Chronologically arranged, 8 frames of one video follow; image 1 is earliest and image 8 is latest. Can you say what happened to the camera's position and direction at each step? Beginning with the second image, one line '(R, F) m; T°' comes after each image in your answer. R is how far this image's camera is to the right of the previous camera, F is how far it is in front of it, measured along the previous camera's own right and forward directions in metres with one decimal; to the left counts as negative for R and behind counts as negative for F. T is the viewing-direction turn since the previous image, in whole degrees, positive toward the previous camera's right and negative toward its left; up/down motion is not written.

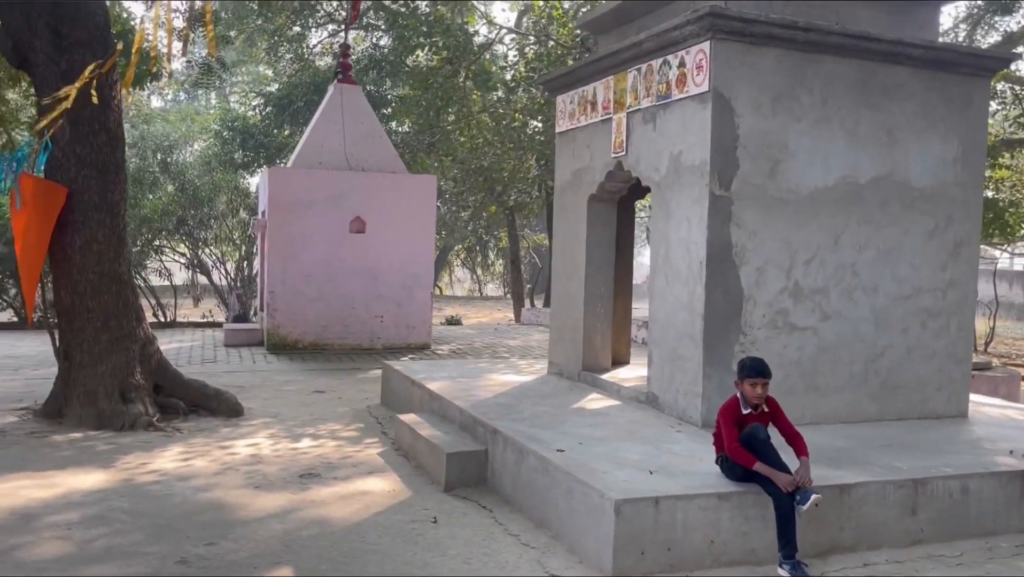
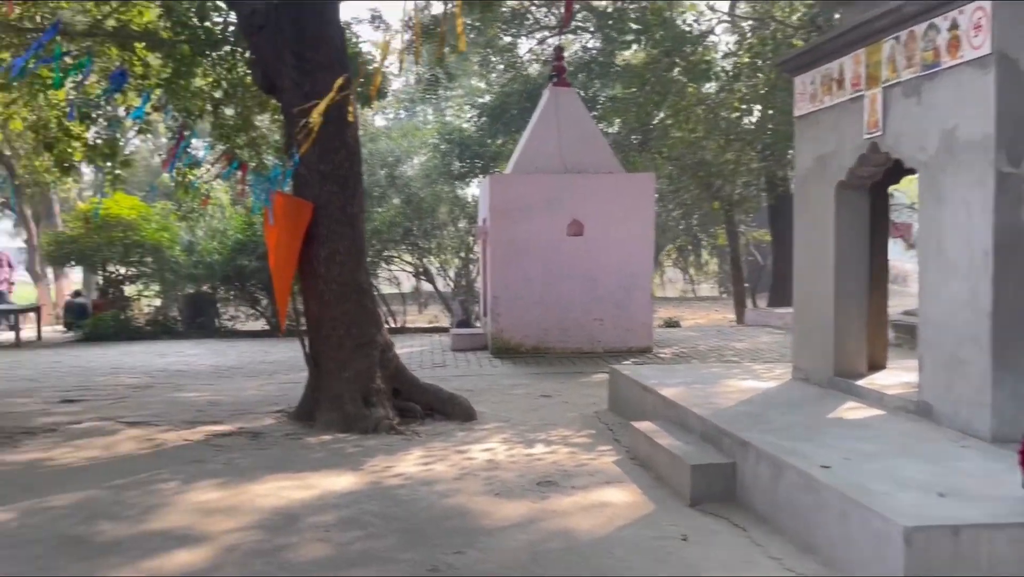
(-0.2, +0.2) m; -14°
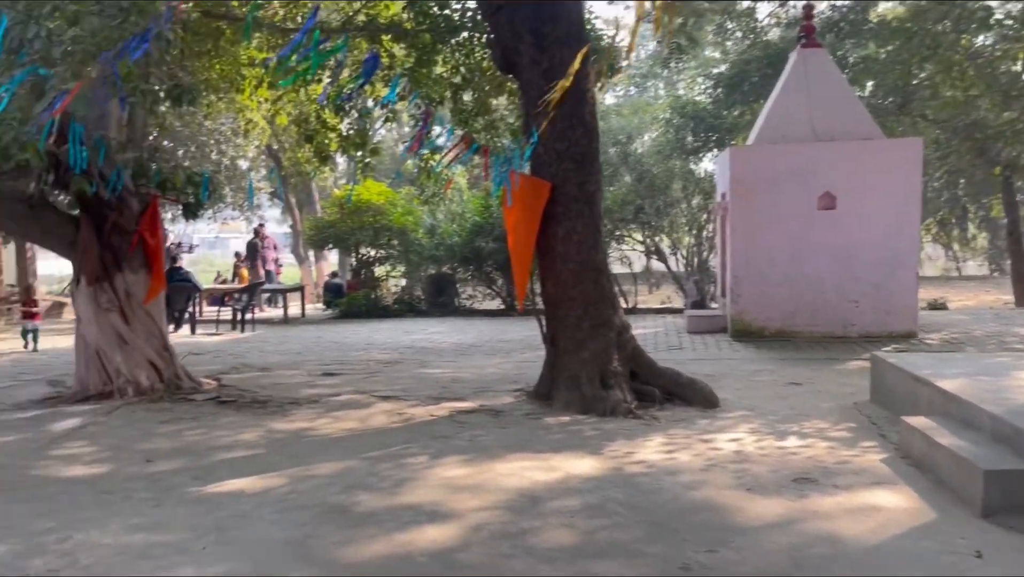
(-0.1, +0.2) m; -15°
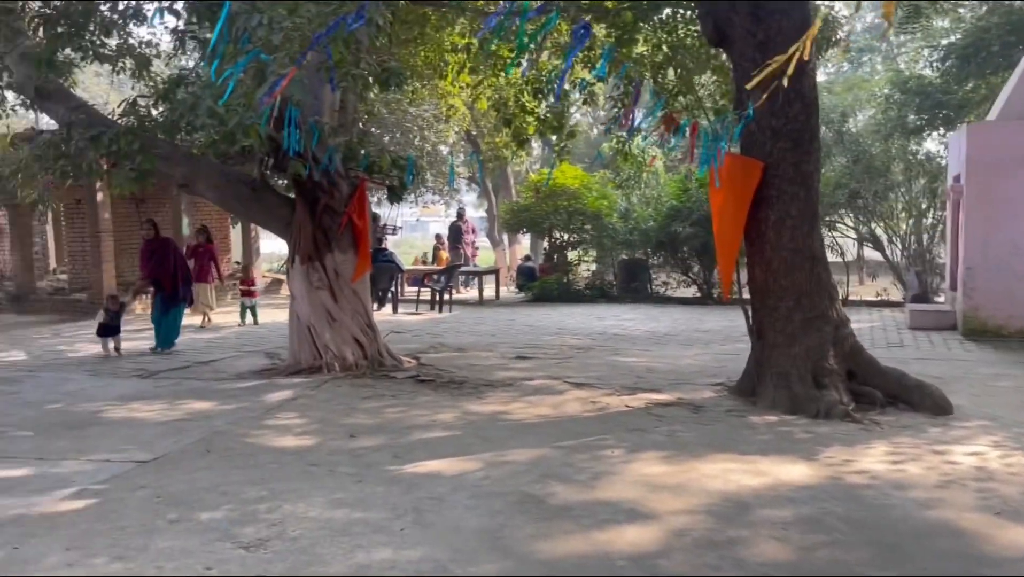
(-0.1, +0.2) m; -13°
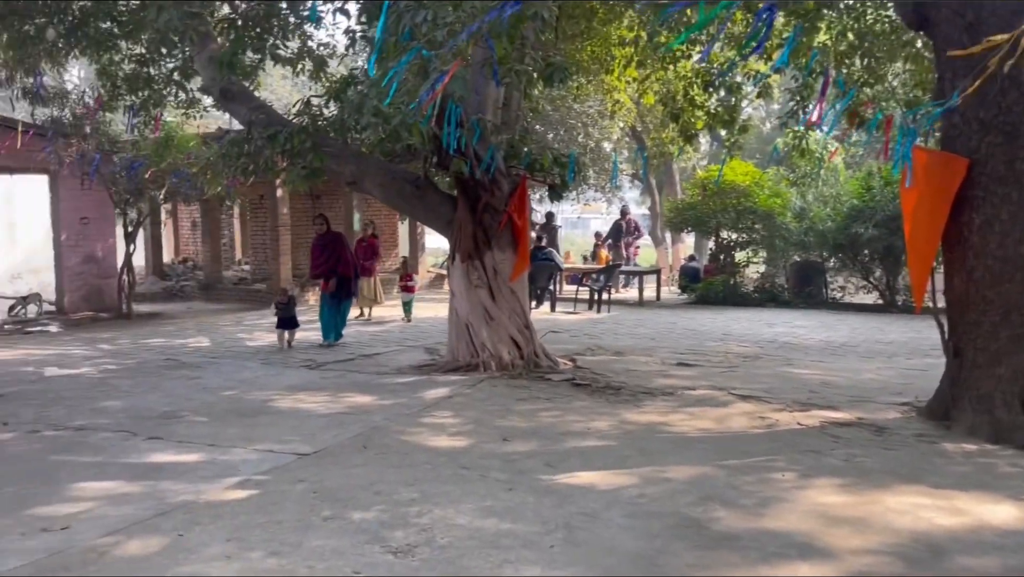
(0.0, +0.2) m; -11°
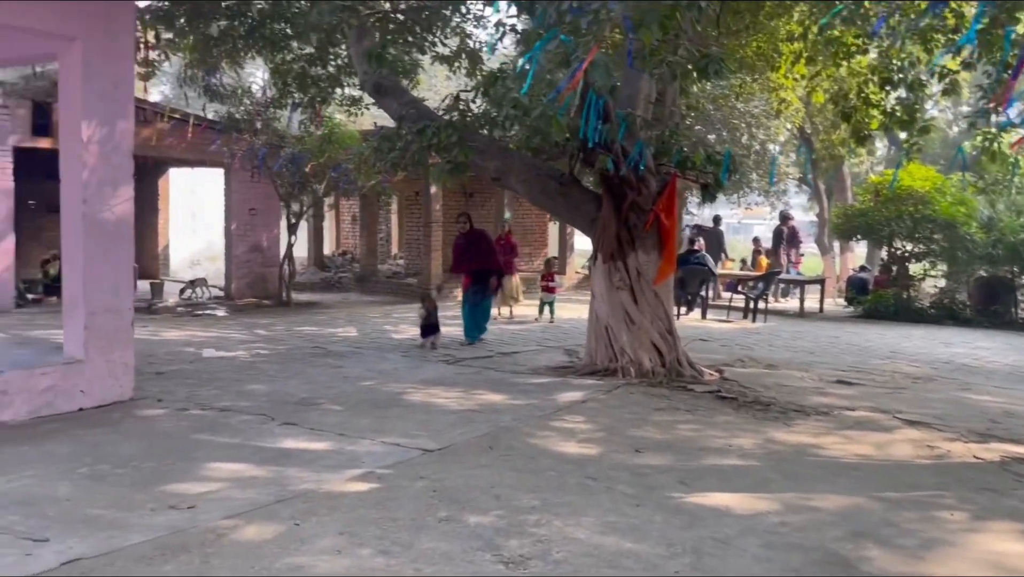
(+0.1, +0.3) m; -10°
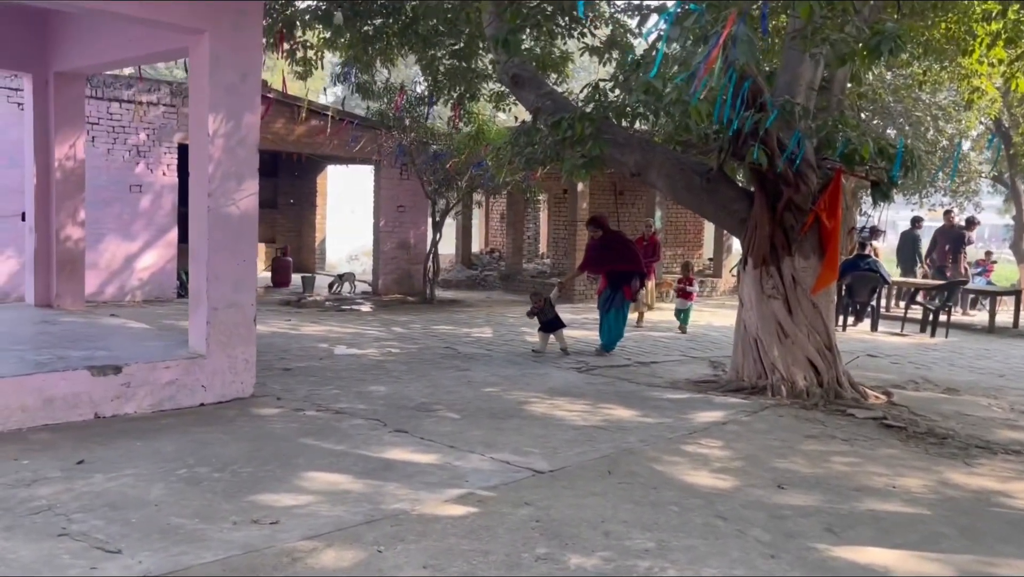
(+0.2, +0.5) m; -11°
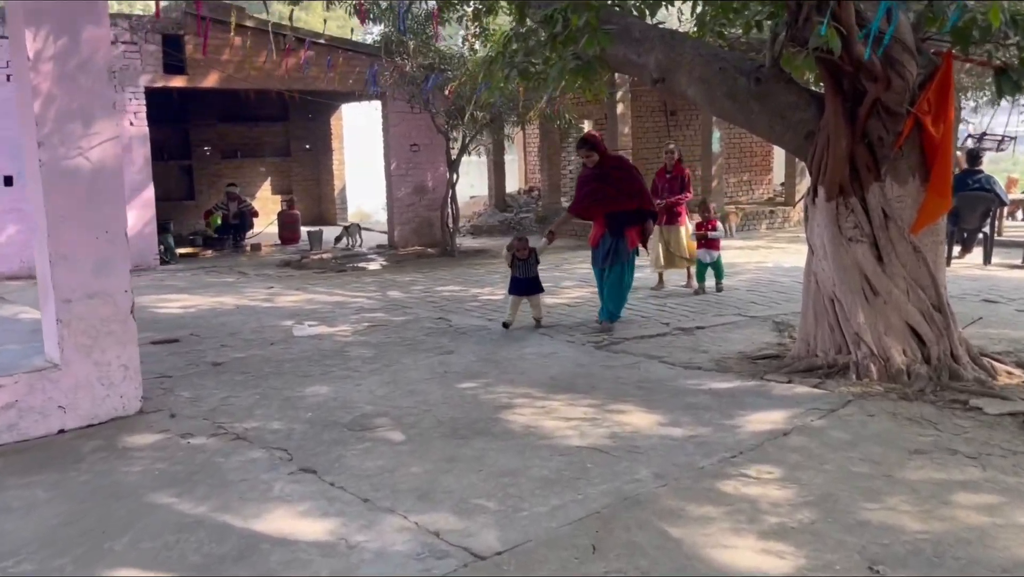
(+0.6, +1.9) m; -5°
